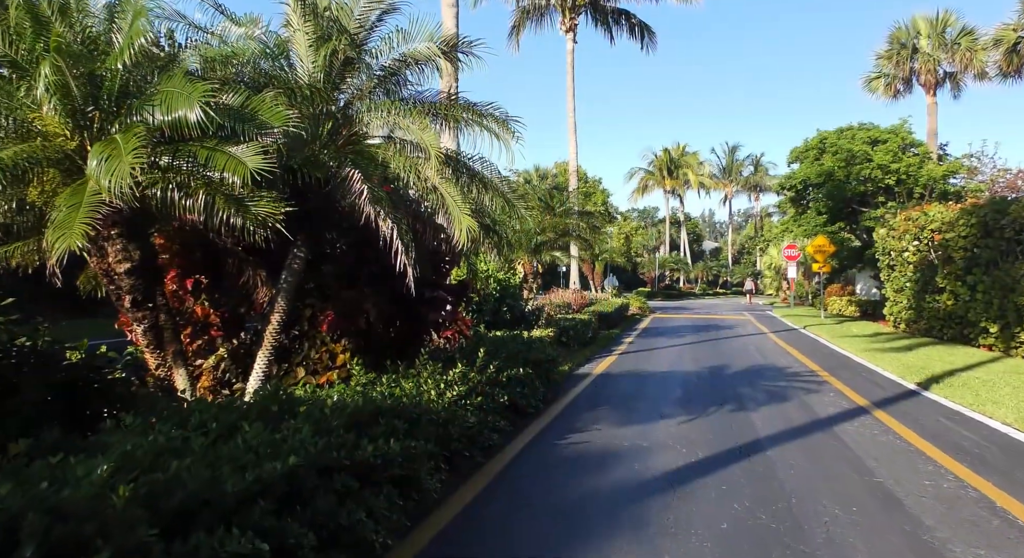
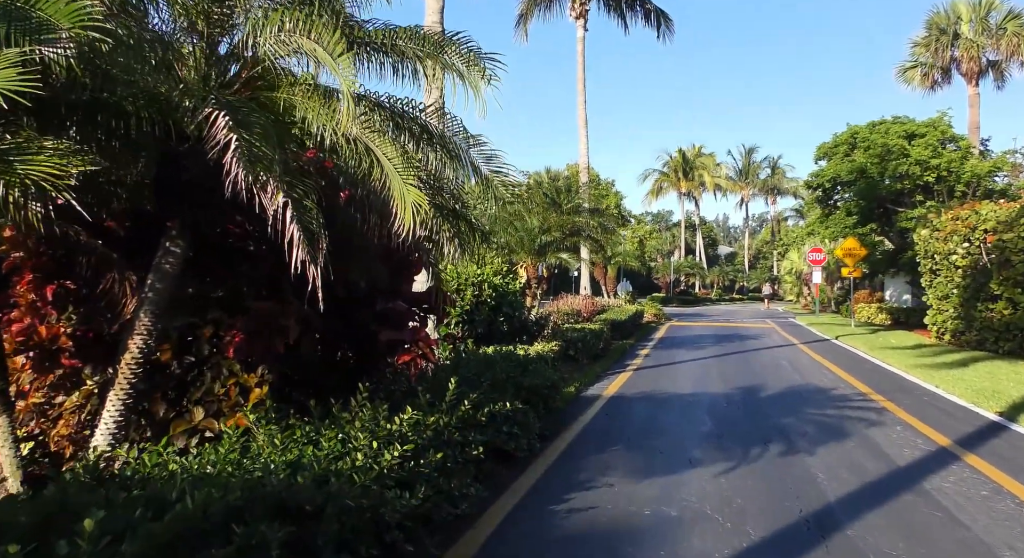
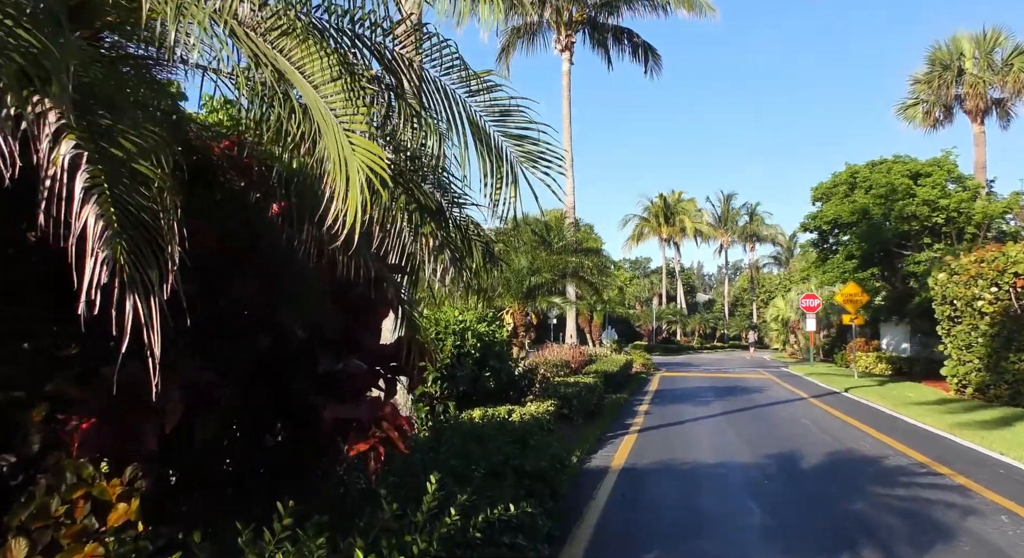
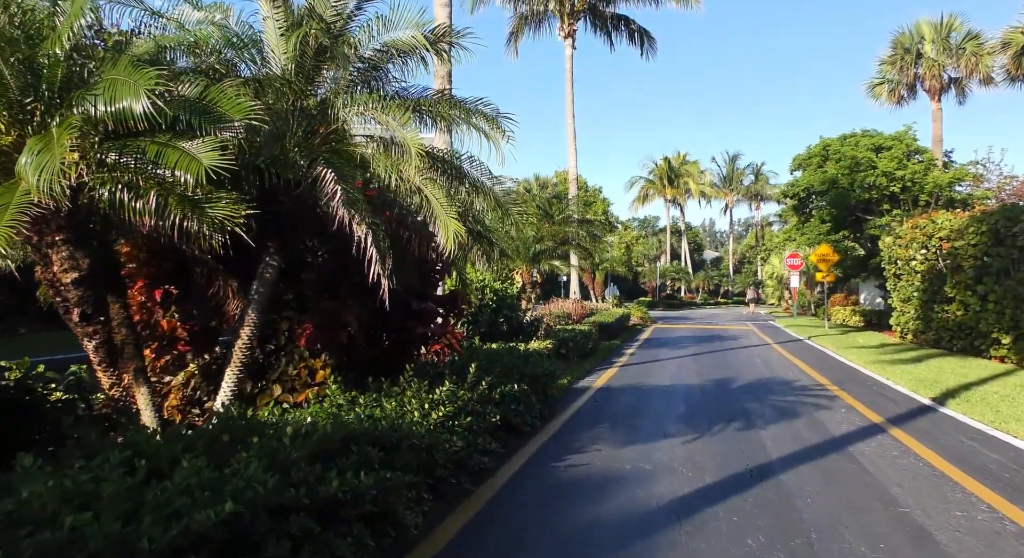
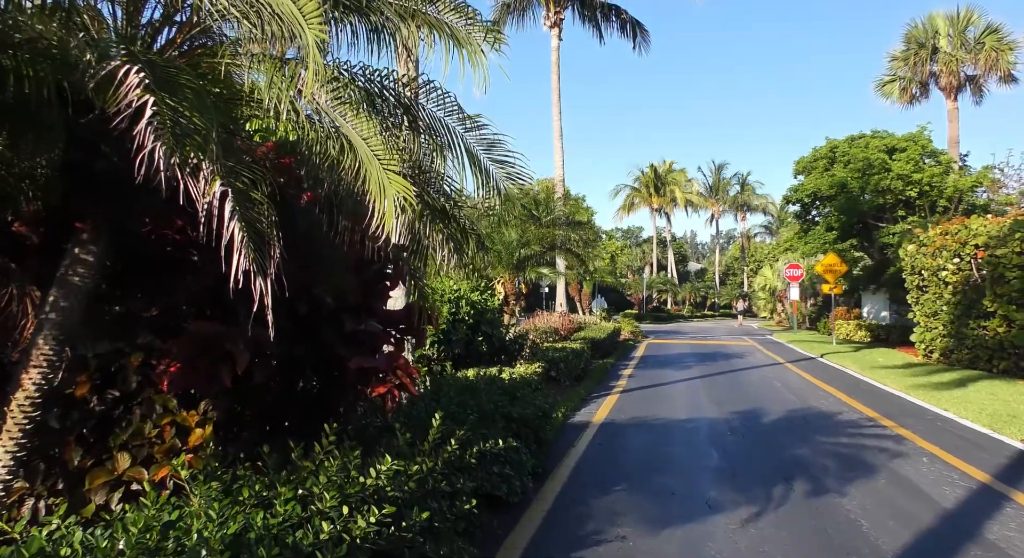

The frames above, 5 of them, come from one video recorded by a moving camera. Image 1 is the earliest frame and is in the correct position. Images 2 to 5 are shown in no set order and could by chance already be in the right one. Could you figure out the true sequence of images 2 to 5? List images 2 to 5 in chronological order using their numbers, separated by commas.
4, 2, 5, 3
